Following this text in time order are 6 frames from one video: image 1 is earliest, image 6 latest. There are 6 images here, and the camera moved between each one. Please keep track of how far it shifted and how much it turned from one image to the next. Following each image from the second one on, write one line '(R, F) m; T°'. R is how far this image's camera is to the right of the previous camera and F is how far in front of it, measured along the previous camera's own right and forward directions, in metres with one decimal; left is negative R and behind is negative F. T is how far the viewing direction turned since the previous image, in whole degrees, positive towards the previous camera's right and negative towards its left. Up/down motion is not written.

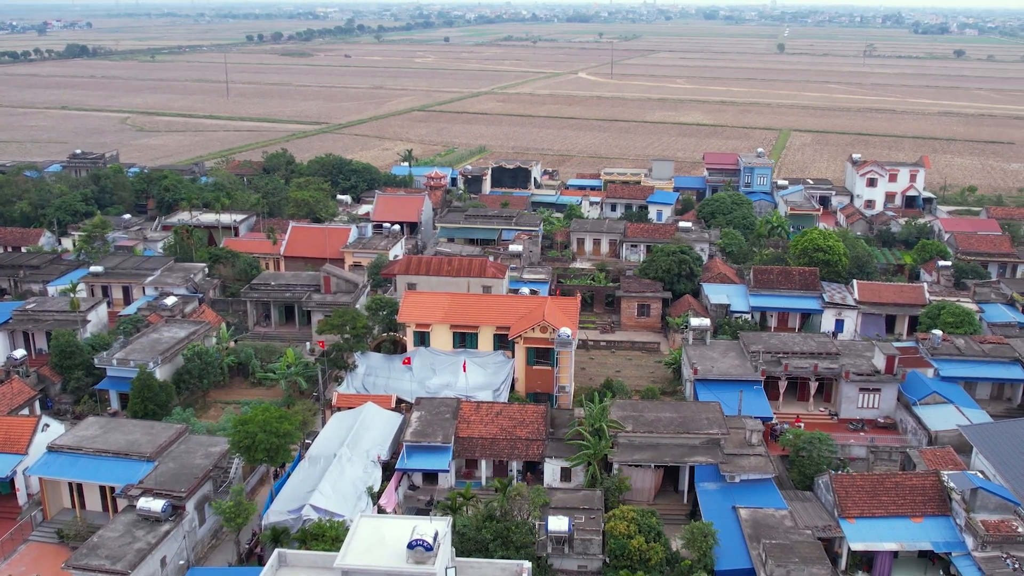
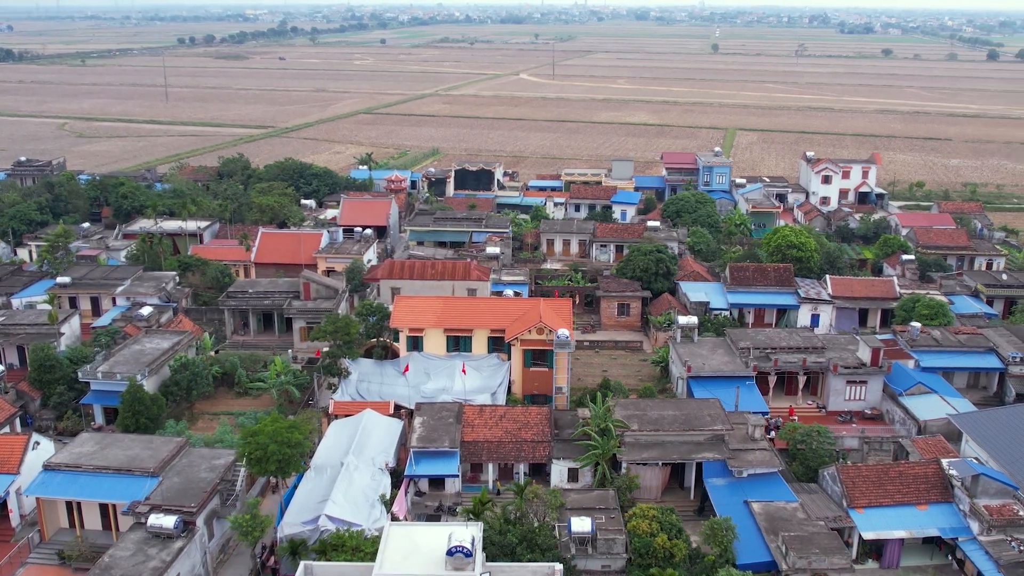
(-1.4, +0.1) m; +4°
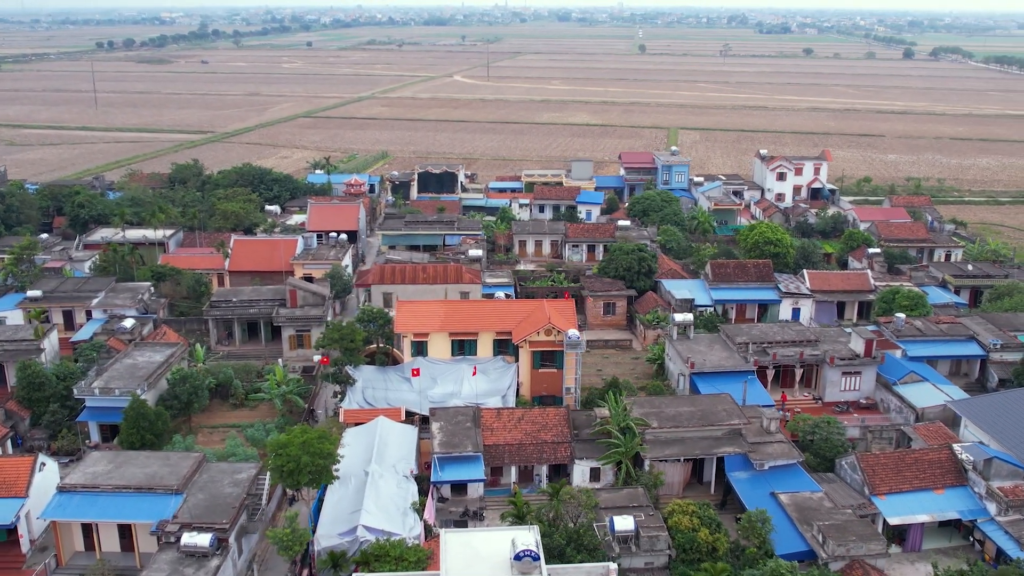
(-2.0, +0.1) m; +4°
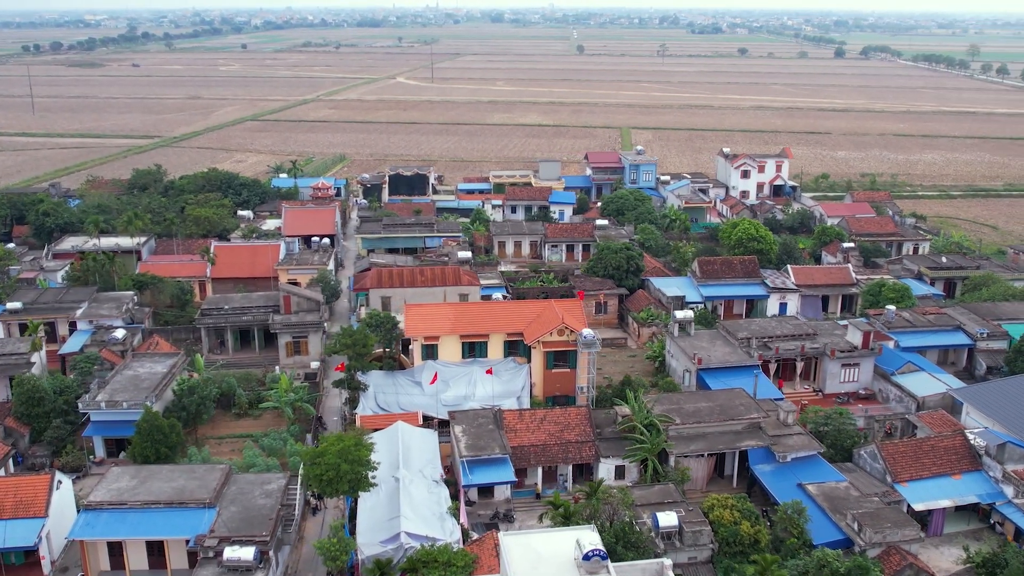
(-1.9, +0.1) m; +3°
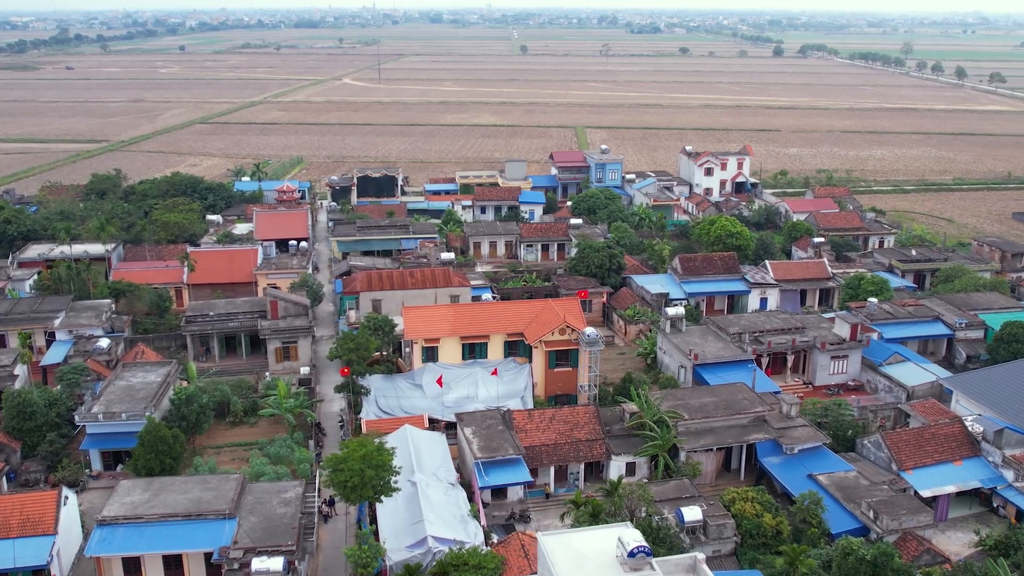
(-1.4, +0.1) m; +3°
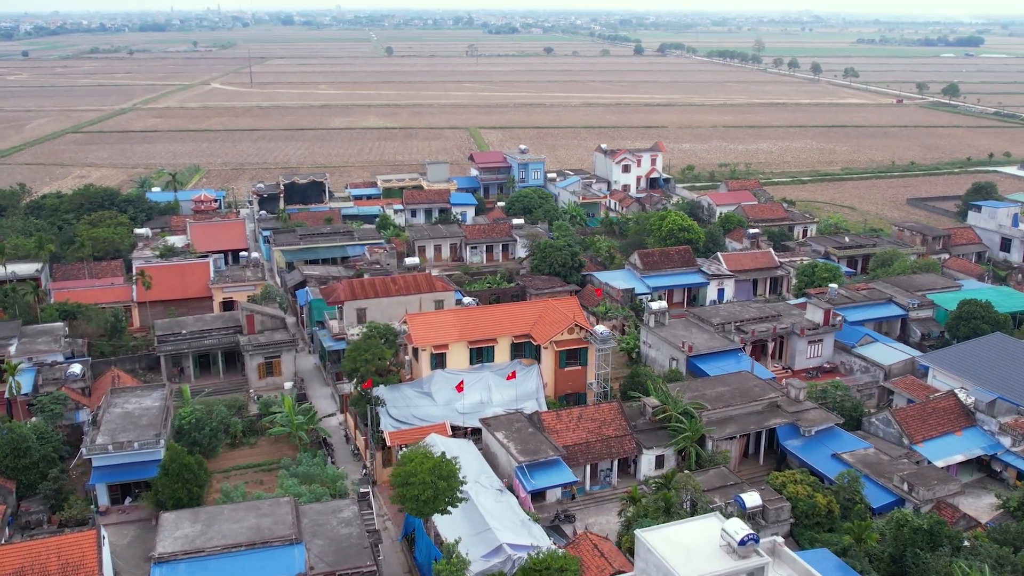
(-3.6, +0.2) m; +8°
